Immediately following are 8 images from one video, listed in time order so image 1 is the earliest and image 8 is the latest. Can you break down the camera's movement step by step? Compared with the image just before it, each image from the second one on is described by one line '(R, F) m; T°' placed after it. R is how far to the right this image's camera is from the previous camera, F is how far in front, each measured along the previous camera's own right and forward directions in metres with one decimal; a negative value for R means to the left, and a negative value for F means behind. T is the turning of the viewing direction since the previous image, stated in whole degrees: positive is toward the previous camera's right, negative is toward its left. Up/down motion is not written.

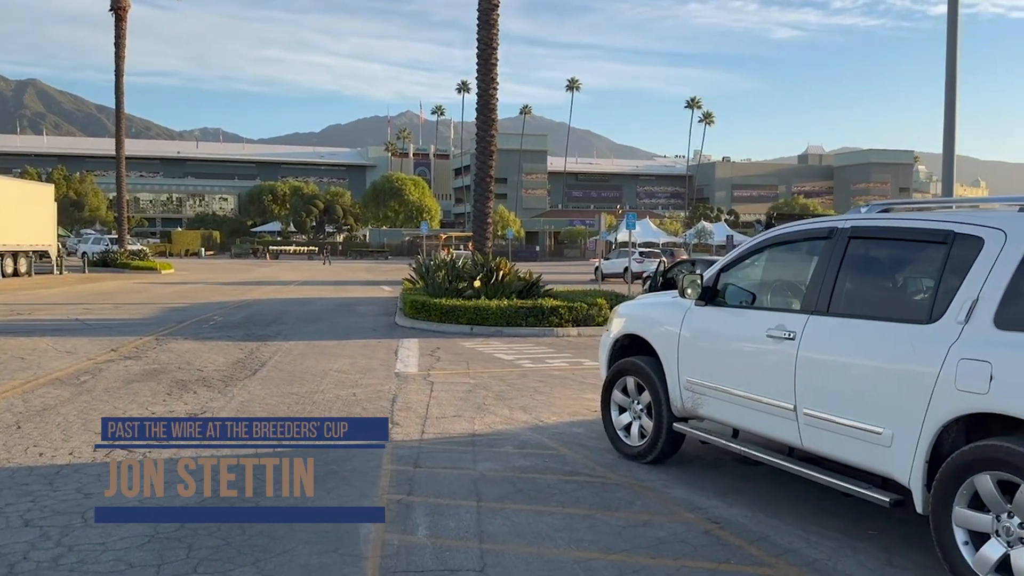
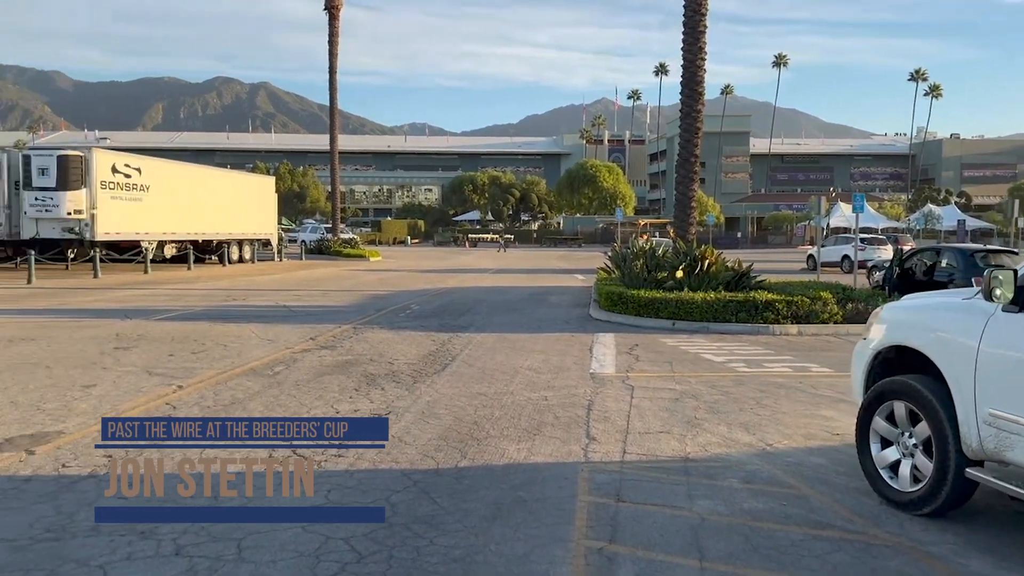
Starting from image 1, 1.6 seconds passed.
(-0.2, +1.2) m; -13°
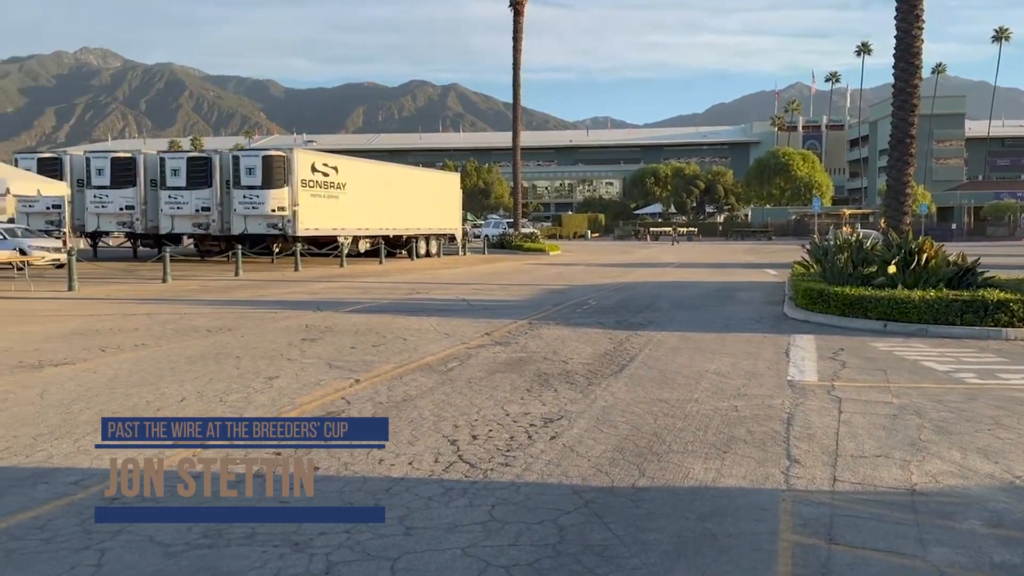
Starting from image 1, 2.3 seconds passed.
(0.0, +0.7) m; -12°
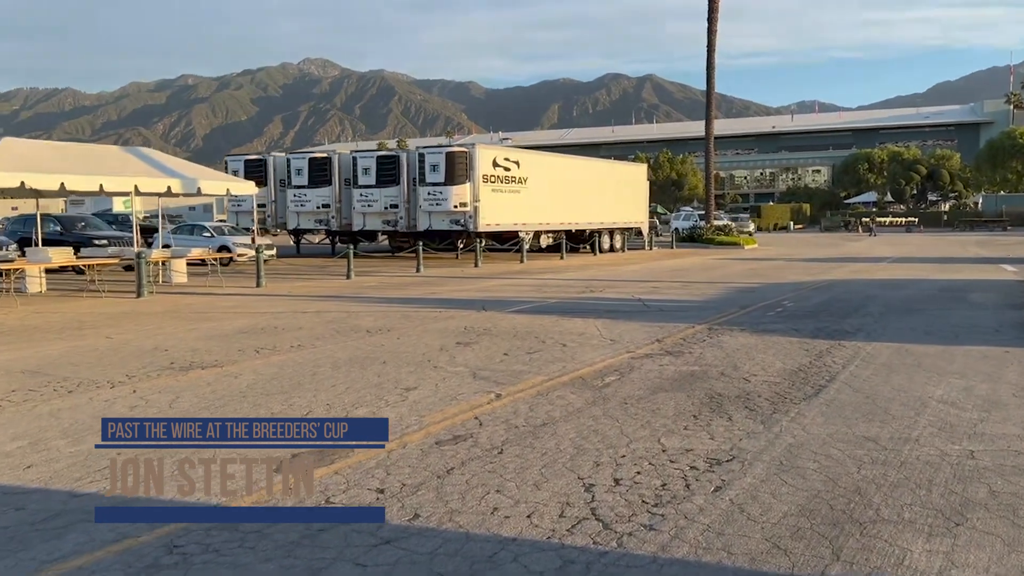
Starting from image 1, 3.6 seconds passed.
(+0.3, +1.3) m; -13°
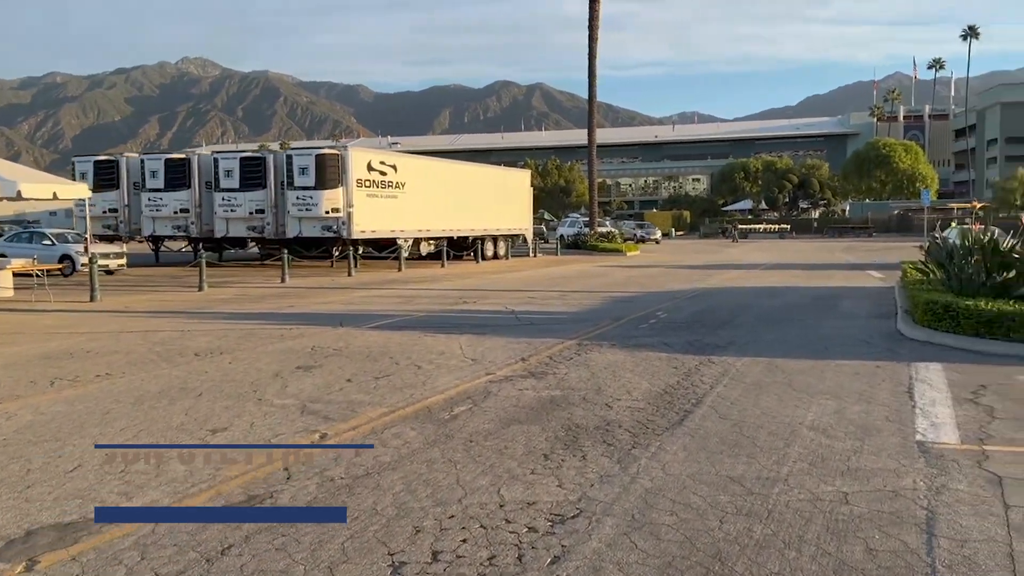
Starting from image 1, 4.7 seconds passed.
(+0.6, +1.0) m; +7°
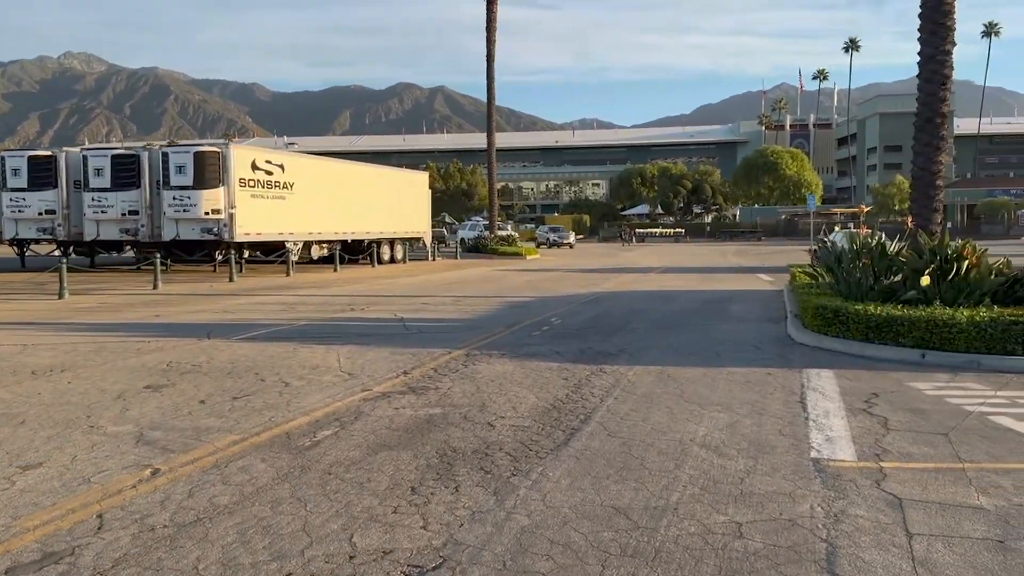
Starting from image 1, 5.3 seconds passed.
(+0.3, +0.7) m; +7°
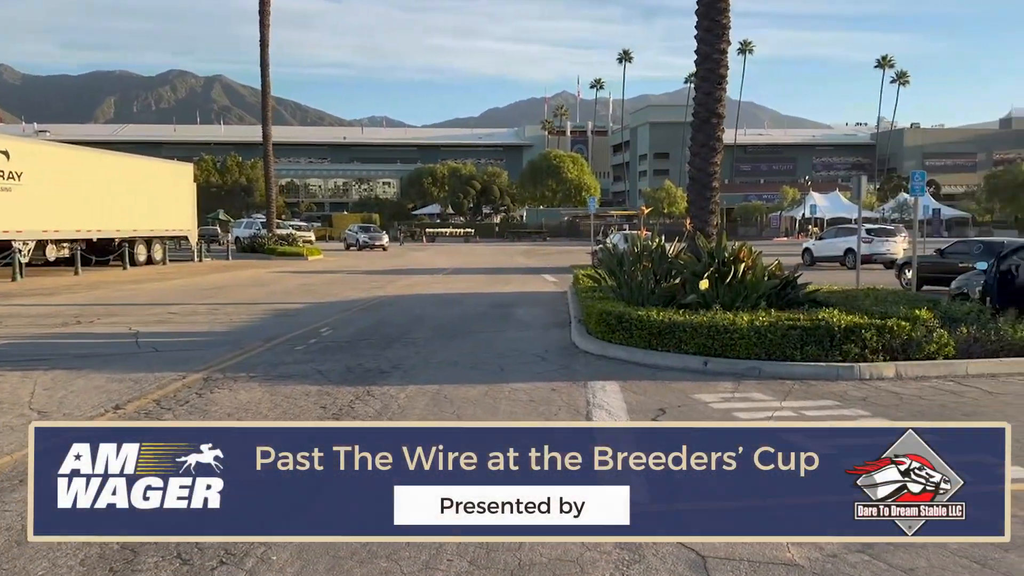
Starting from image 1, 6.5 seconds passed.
(+0.4, +1.3) m; +14°
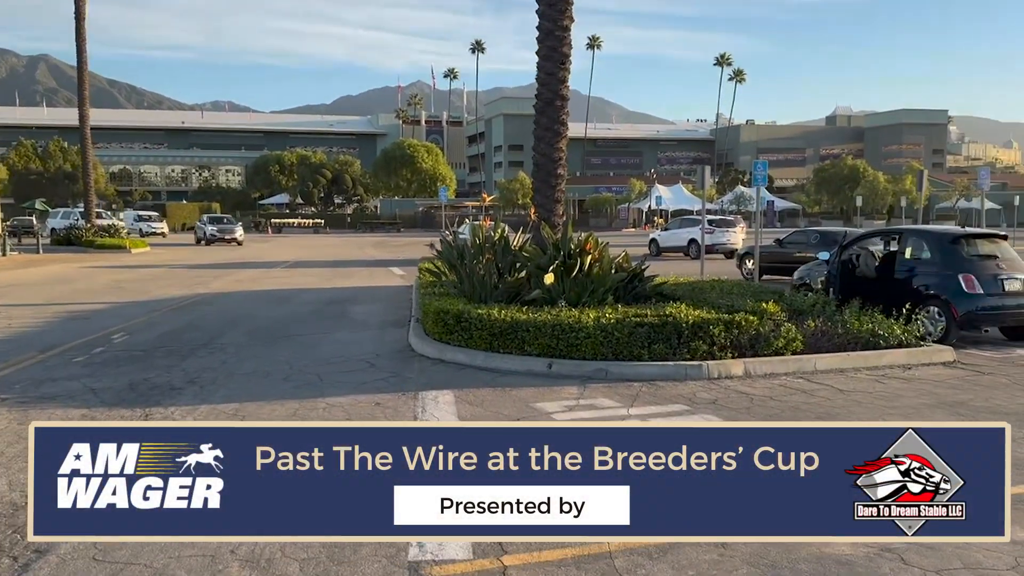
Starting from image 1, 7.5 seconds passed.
(+0.4, +1.0) m; +10°
